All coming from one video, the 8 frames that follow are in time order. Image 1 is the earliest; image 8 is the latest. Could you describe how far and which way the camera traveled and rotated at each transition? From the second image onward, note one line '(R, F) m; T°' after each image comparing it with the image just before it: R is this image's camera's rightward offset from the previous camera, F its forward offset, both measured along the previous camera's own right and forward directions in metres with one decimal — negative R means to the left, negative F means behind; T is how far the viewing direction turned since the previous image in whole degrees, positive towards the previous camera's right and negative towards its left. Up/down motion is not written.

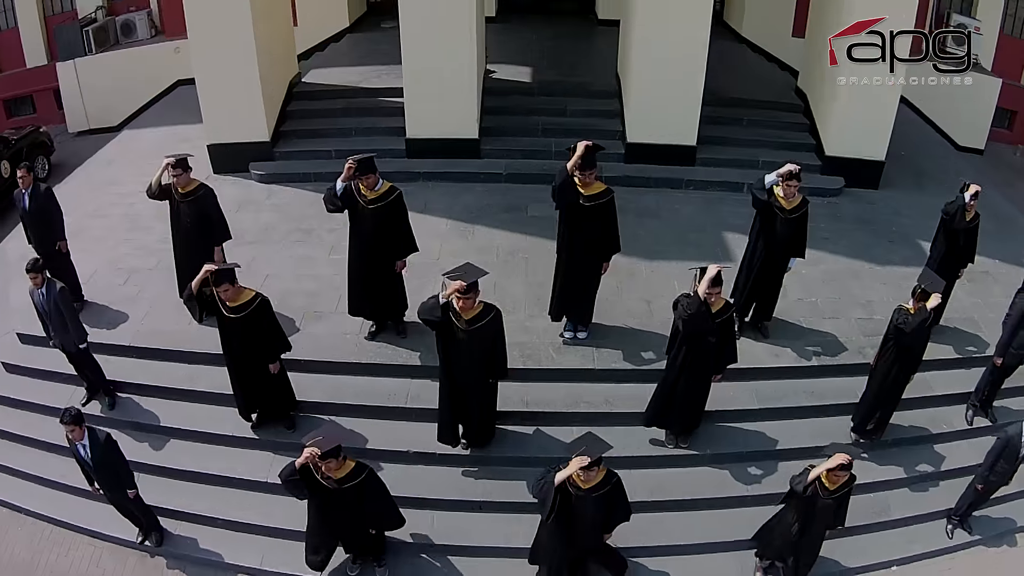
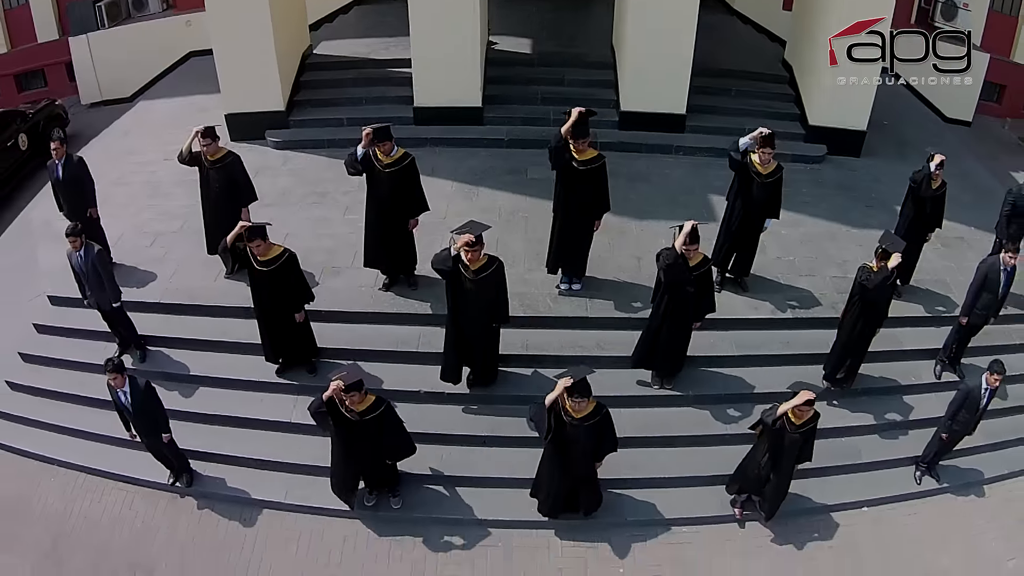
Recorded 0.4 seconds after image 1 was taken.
(0.0, -0.3) m; 0°
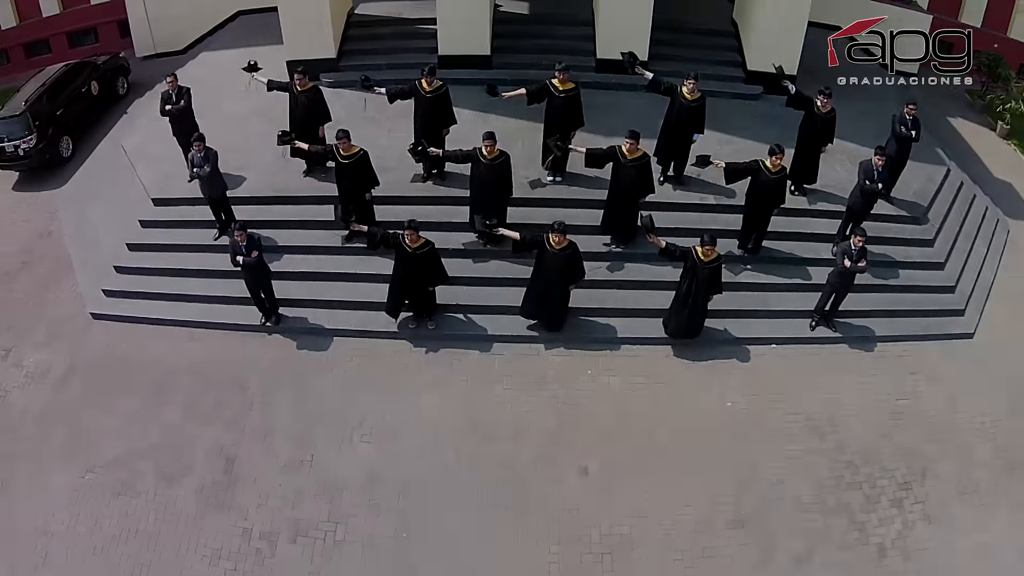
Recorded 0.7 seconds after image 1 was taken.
(0.0, -1.3) m; 0°
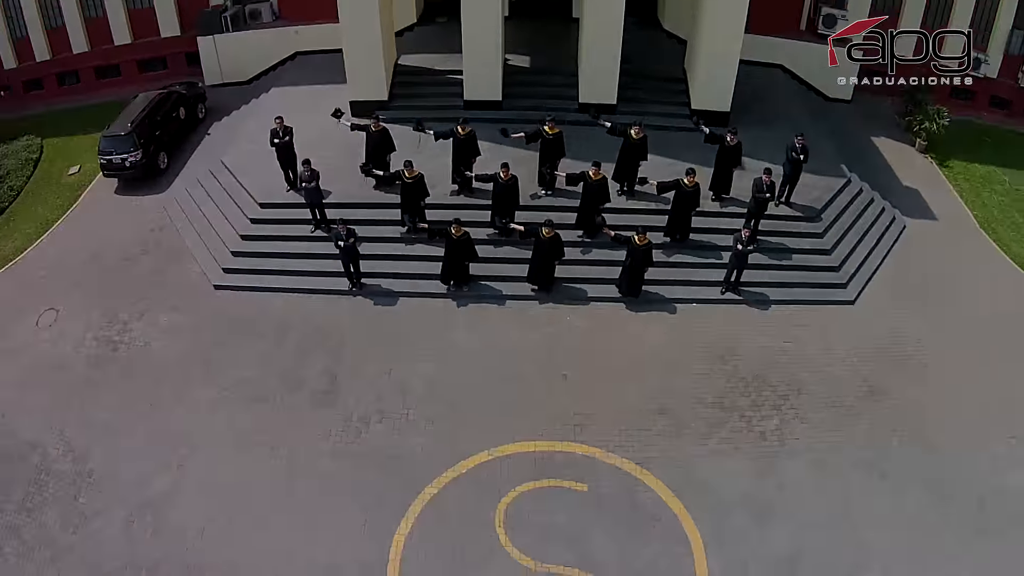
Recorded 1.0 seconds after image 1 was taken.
(-0.1, -2.3) m; +1°
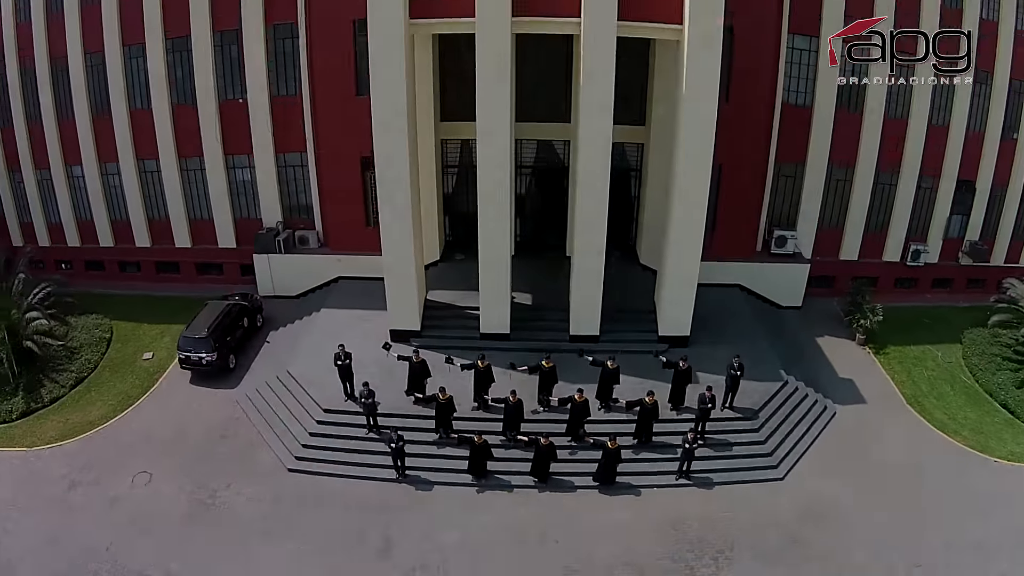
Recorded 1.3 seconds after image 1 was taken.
(0.0, -2.9) m; -1°
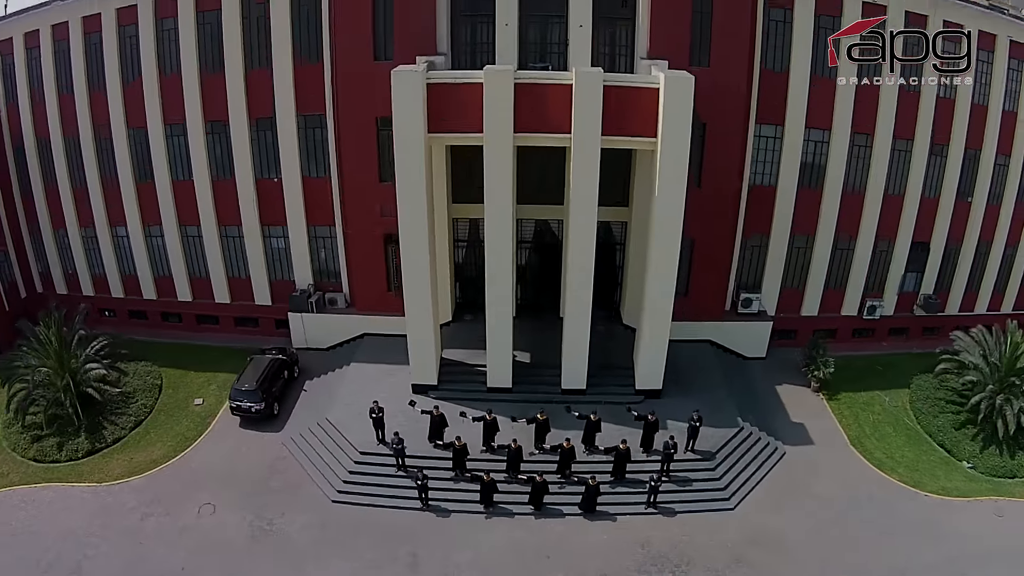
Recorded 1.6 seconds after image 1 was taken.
(+0.1, -2.8) m; 0°
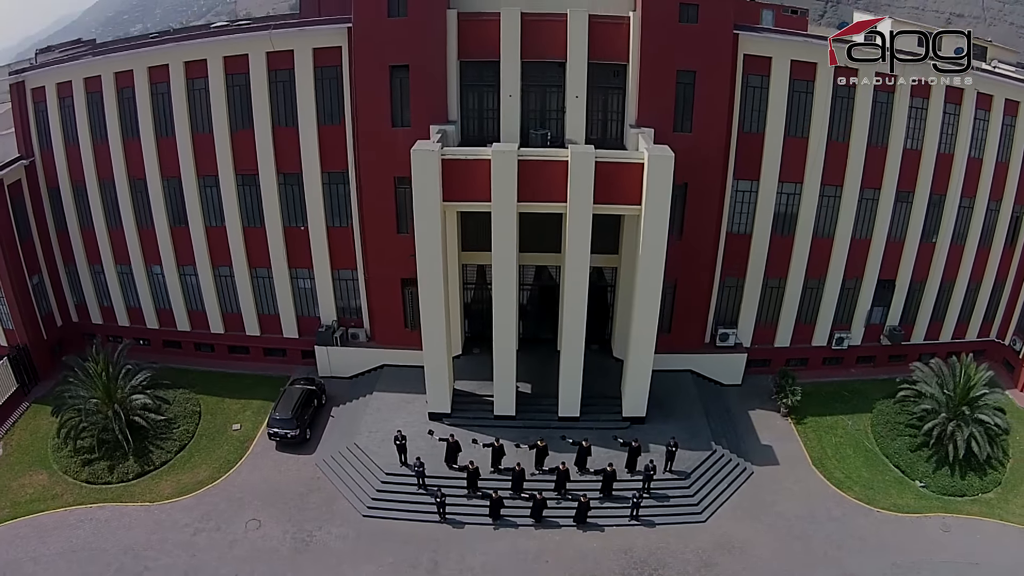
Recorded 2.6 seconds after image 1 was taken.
(0.0, -2.6) m; 0°
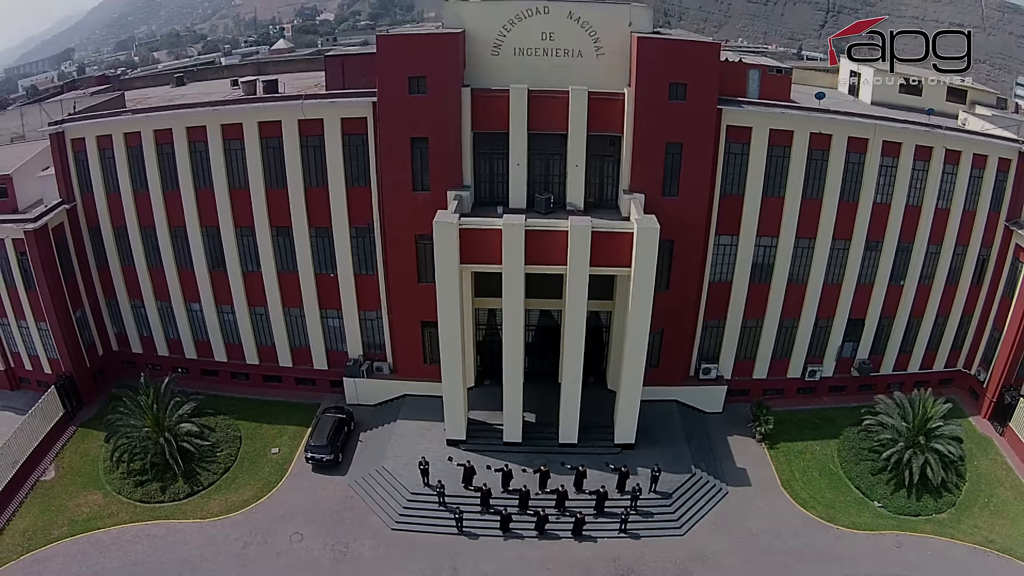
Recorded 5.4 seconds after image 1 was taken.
(0.0, -3.1) m; -1°
